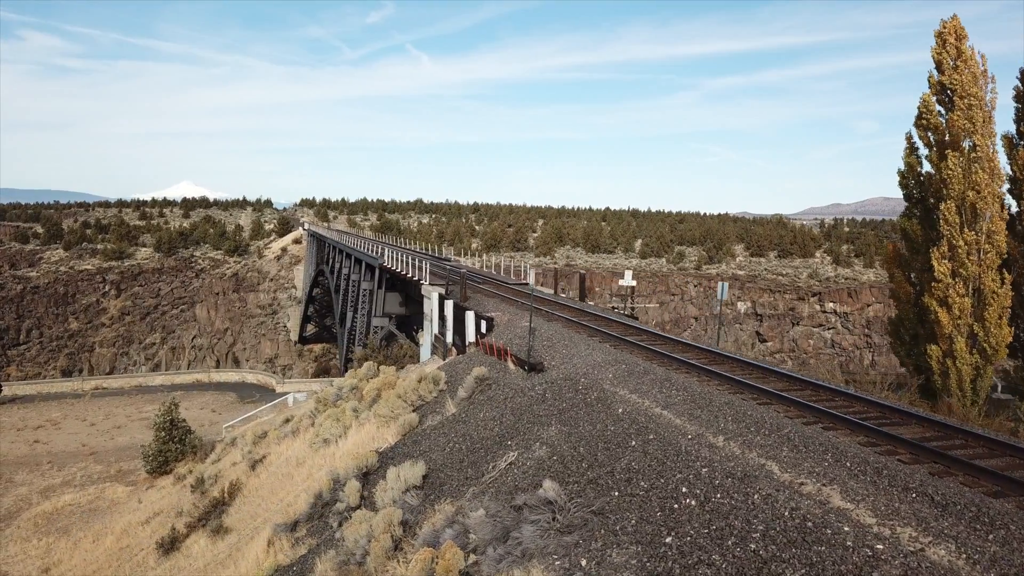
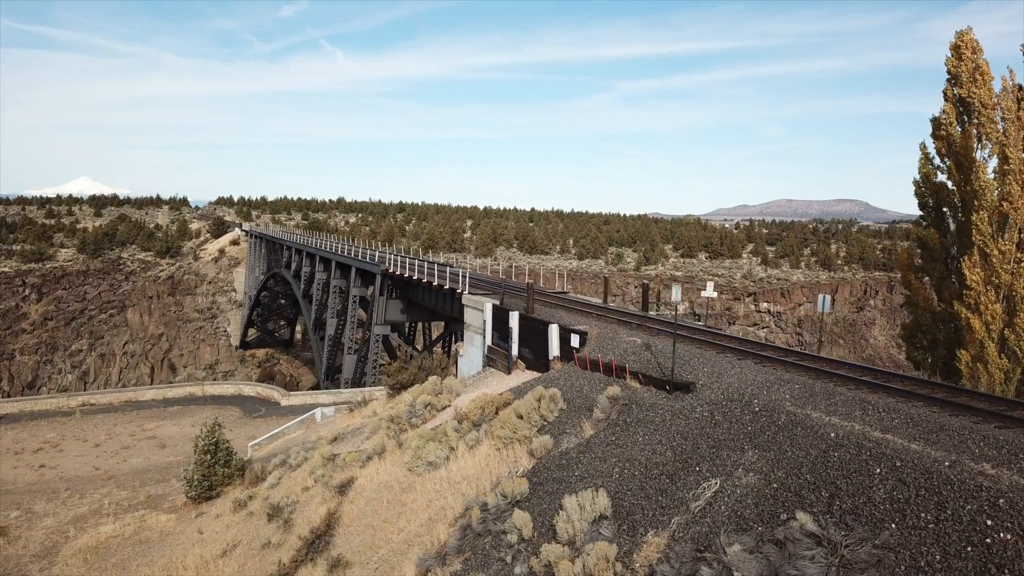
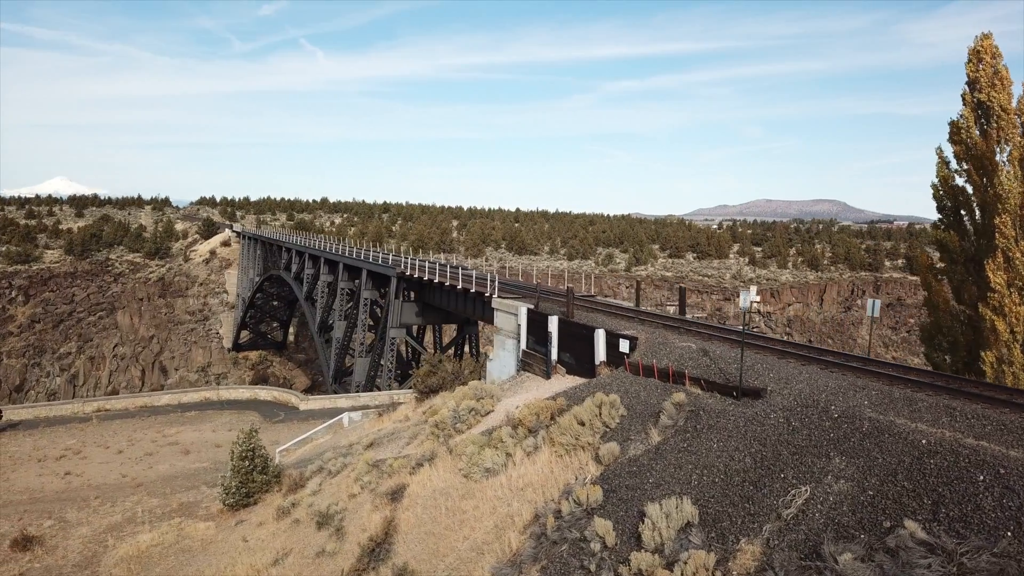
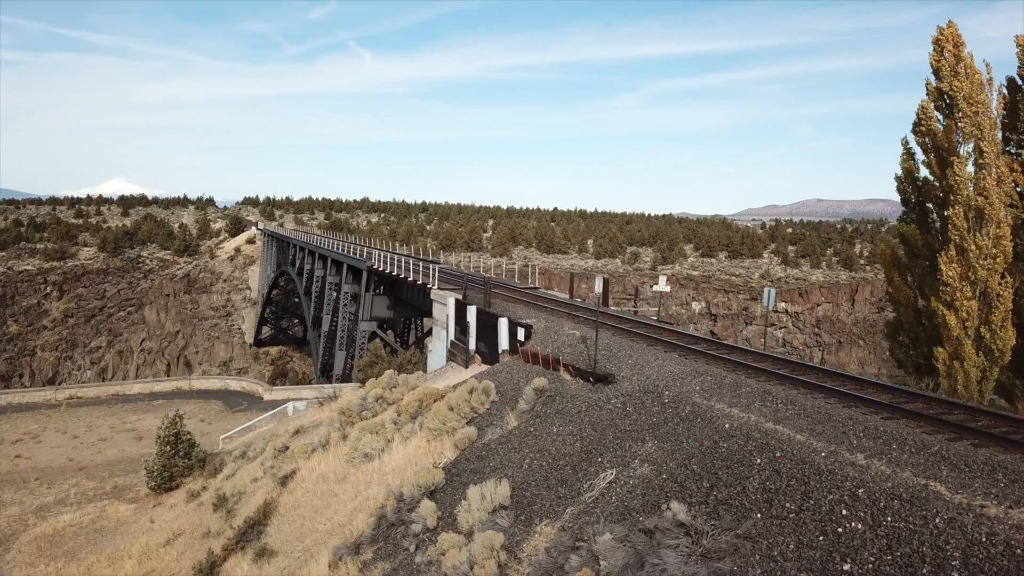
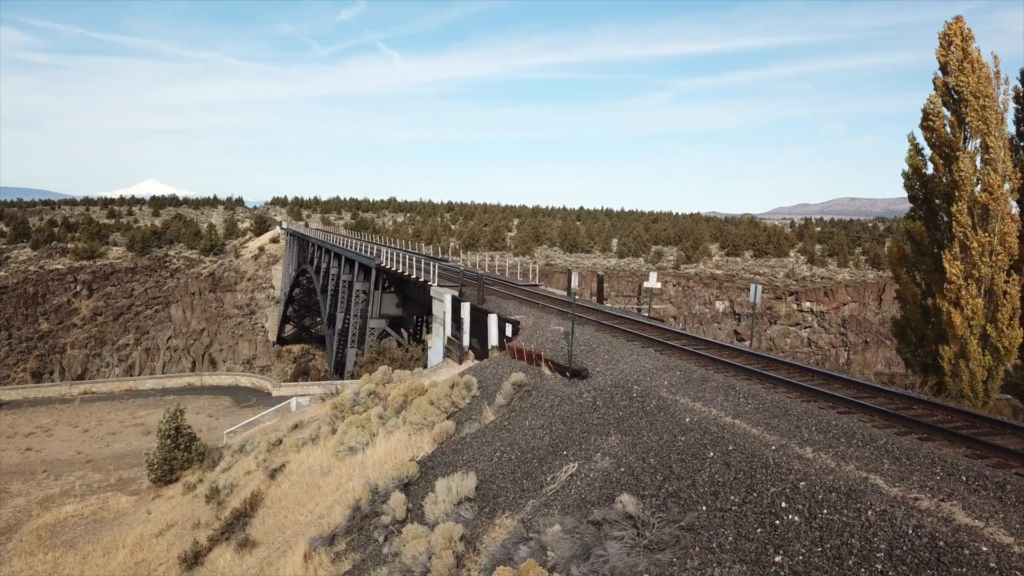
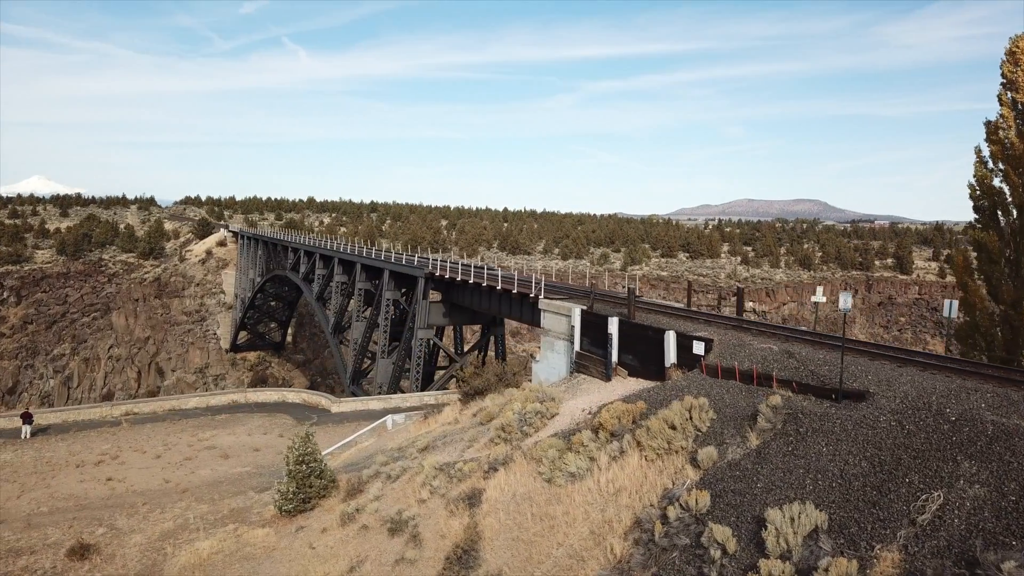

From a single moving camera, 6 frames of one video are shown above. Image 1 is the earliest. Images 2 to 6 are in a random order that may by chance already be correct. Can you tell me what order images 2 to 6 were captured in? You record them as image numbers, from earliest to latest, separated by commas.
5, 4, 2, 3, 6
